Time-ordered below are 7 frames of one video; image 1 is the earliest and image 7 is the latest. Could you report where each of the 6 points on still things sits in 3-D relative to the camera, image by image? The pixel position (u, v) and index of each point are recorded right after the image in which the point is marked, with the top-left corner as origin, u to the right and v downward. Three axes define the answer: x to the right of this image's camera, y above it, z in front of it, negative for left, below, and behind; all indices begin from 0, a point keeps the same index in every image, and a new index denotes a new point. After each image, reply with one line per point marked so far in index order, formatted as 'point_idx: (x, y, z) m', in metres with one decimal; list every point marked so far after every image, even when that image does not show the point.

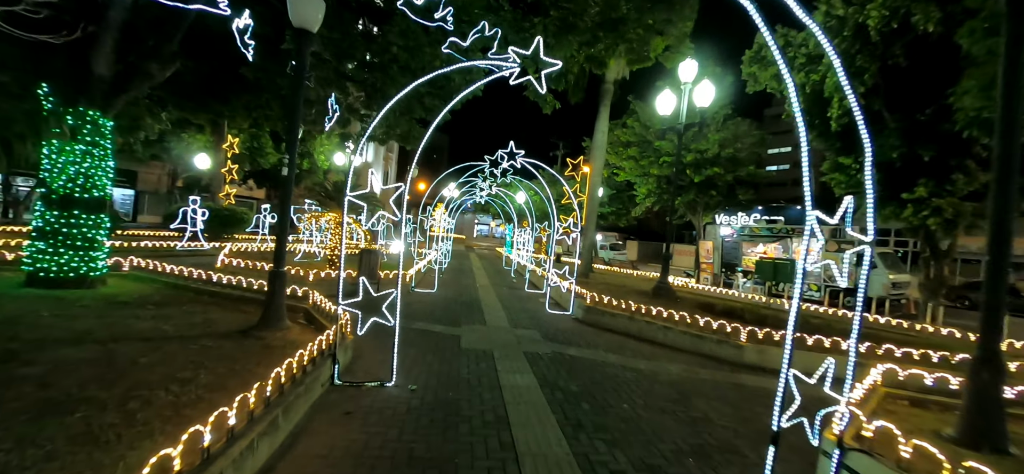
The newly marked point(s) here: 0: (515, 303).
0: (+0.1, -1.6, +10.1) m
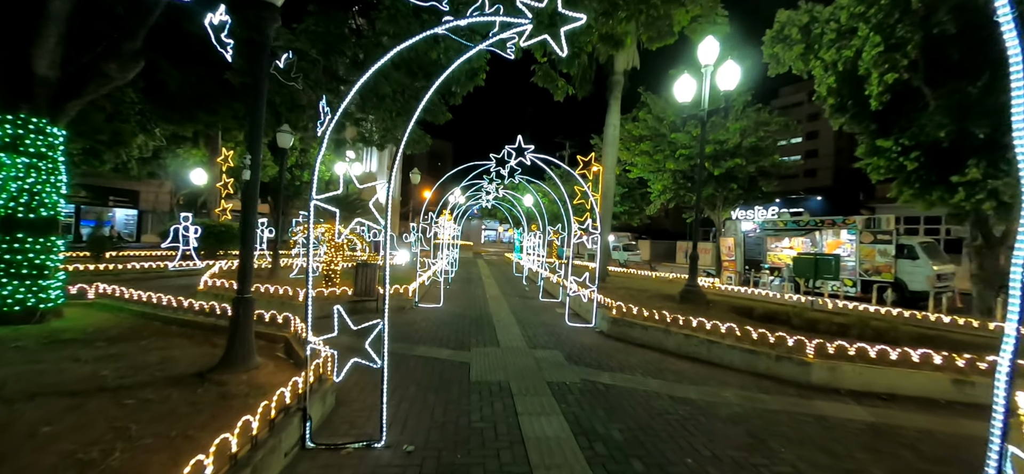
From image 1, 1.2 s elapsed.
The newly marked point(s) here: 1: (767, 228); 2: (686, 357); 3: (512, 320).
0: (+0.4, -1.7, +9.1) m
1: (+12.1, +0.4, +19.6) m
2: (+2.7, -1.9, +6.5) m
3: (0.0, -1.7, +8.3) m
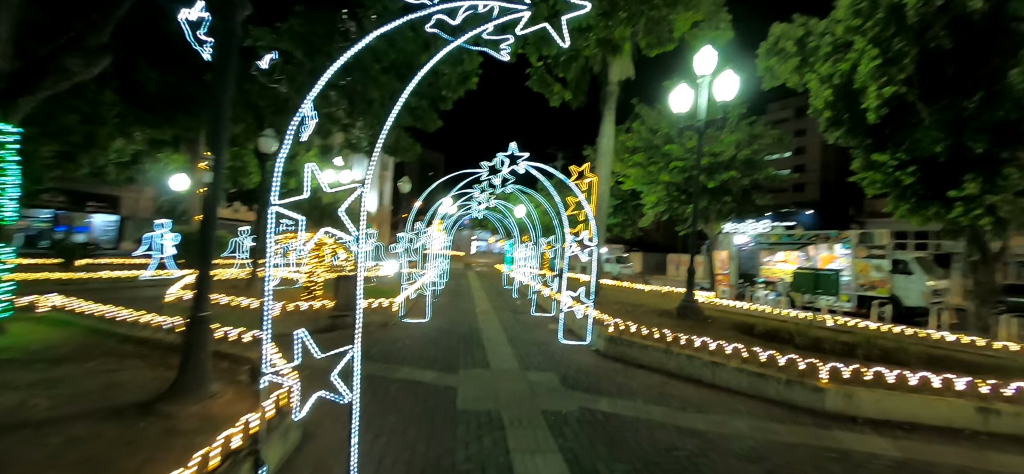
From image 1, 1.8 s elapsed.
0: (+0.2, -2.0, +8.6) m
1: (+11.7, -0.2, +19.4) m
2: (+2.6, -2.1, +6.1) m
3: (-0.2, -1.9, +7.8) m
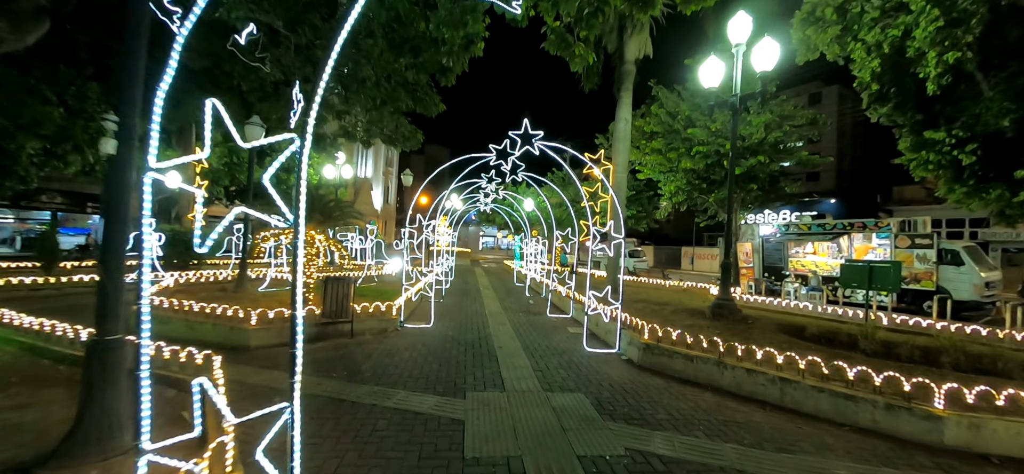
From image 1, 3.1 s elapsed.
0: (+0.5, -1.8, +7.5) m
1: (+12.1, +0.2, +18.1) m
2: (+2.8, -1.9, +4.9) m
3: (+0.1, -1.8, +6.7) m
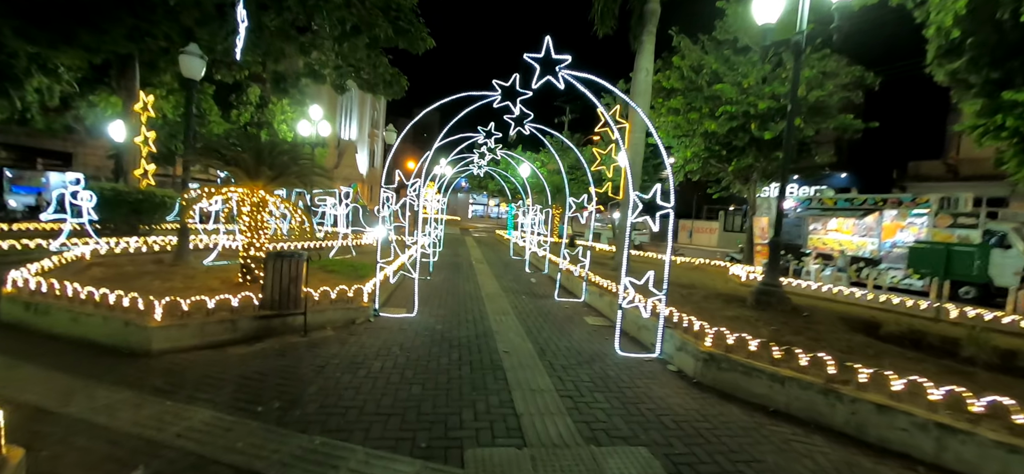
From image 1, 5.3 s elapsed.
0: (+0.6, -1.4, +5.8) m
1: (+12.0, +1.2, +16.6) m
2: (+3.0, -1.7, +3.3) m
3: (+0.2, -1.4, +5.0) m
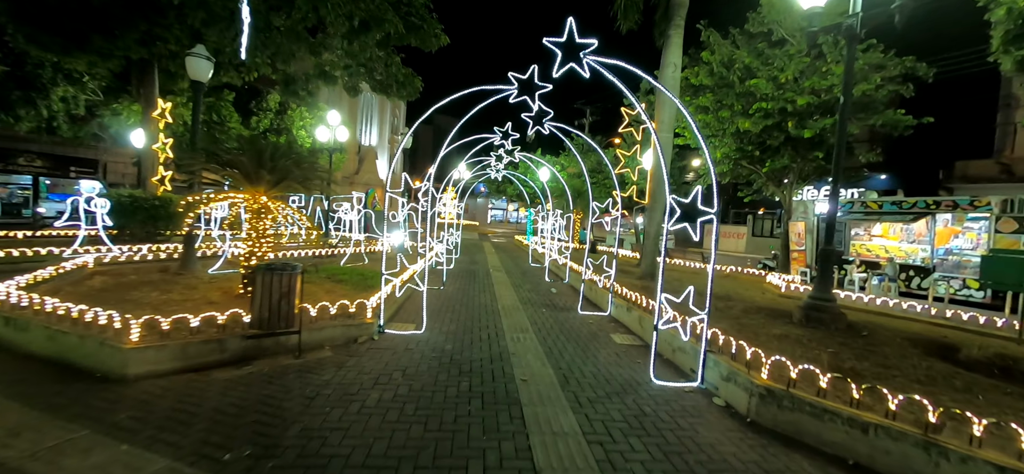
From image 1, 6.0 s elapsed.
0: (+0.8, -1.5, +5.1) m
1: (+12.7, +1.0, +15.4) m
2: (+3.1, -1.8, +2.5) m
3: (+0.4, -1.5, +4.3) m
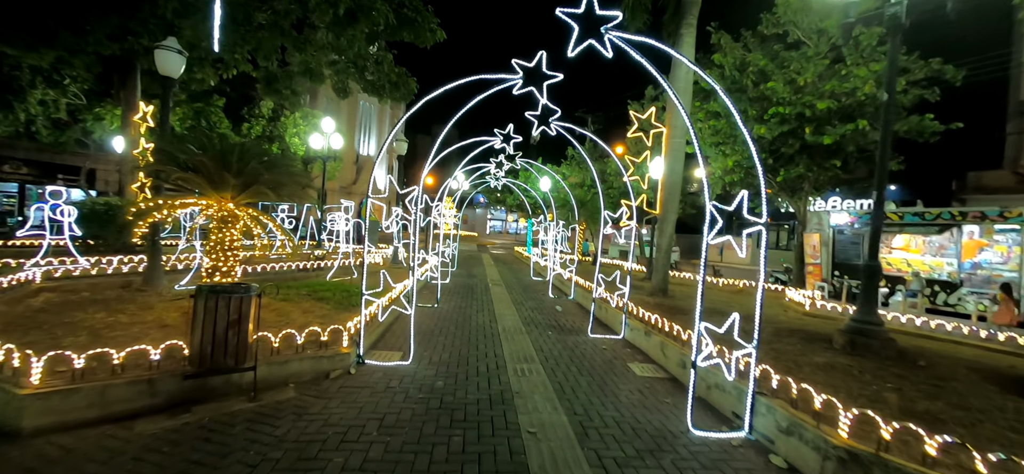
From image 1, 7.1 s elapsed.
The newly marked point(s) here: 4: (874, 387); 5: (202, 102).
0: (+0.9, -1.7, +4.2) m
1: (+12.7, +0.5, +14.6) m
2: (+3.2, -1.9, +1.6) m
3: (+0.5, -1.6, +3.5) m
4: (+4.1, -1.7, +4.7) m
5: (-11.3, +4.9, +15.0) m
